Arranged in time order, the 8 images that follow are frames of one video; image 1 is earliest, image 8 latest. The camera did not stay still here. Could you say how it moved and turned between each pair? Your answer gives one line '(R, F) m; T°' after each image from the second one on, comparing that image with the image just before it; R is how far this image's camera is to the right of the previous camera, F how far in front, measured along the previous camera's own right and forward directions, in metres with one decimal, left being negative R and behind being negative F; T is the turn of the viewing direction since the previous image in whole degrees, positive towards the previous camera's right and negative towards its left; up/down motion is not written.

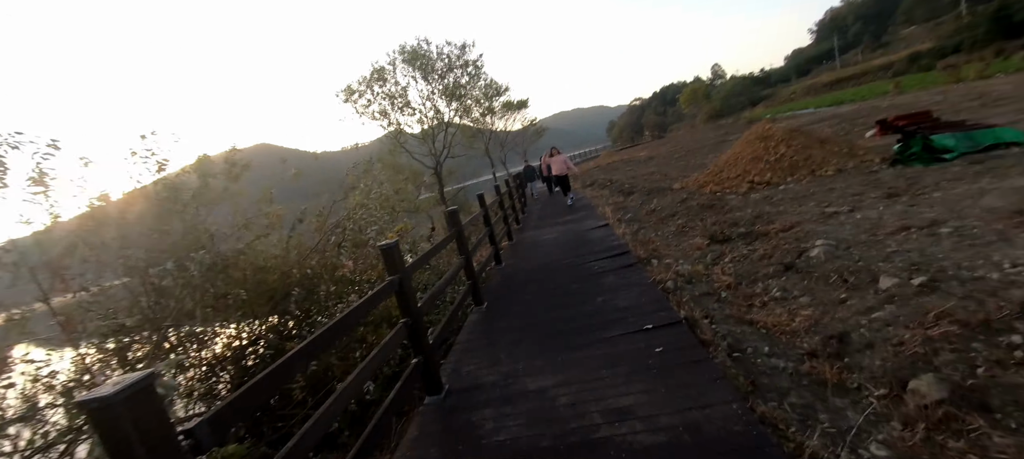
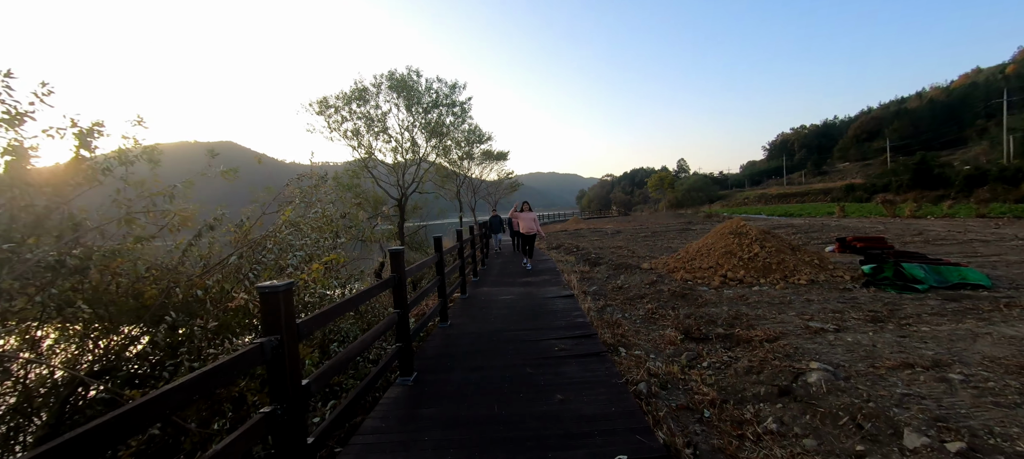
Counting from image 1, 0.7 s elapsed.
(0.0, +0.7) m; +6°
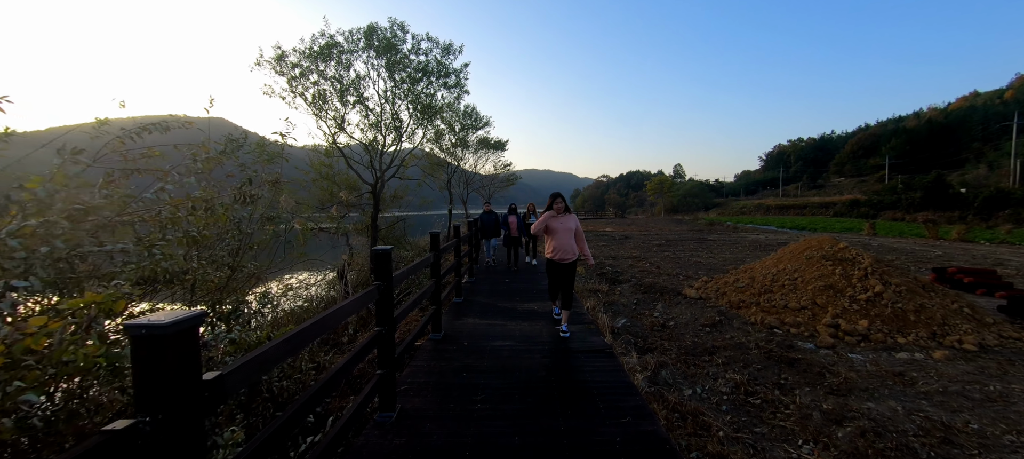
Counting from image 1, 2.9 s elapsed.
(-0.2, +2.1) m; +2°
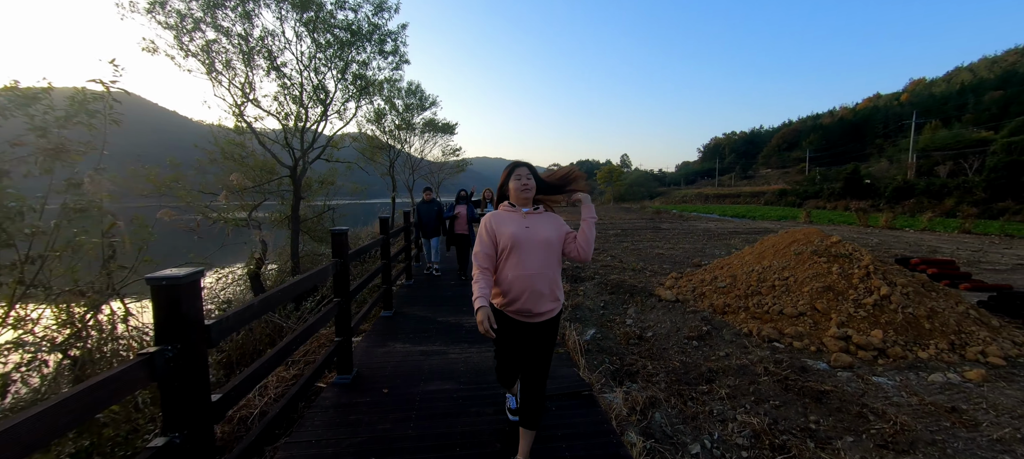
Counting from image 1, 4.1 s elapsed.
(+0.1, +1.1) m; +7°
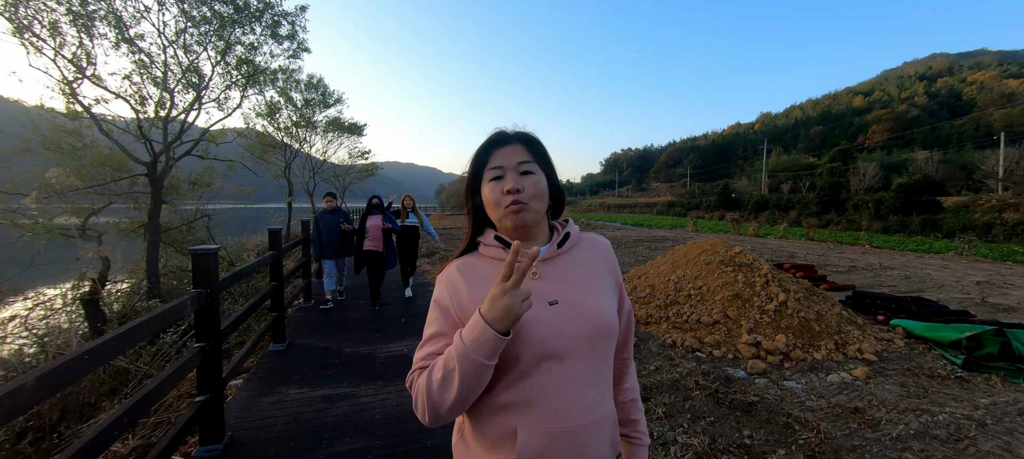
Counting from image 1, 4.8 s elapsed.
(0.0, +0.4) m; +13°
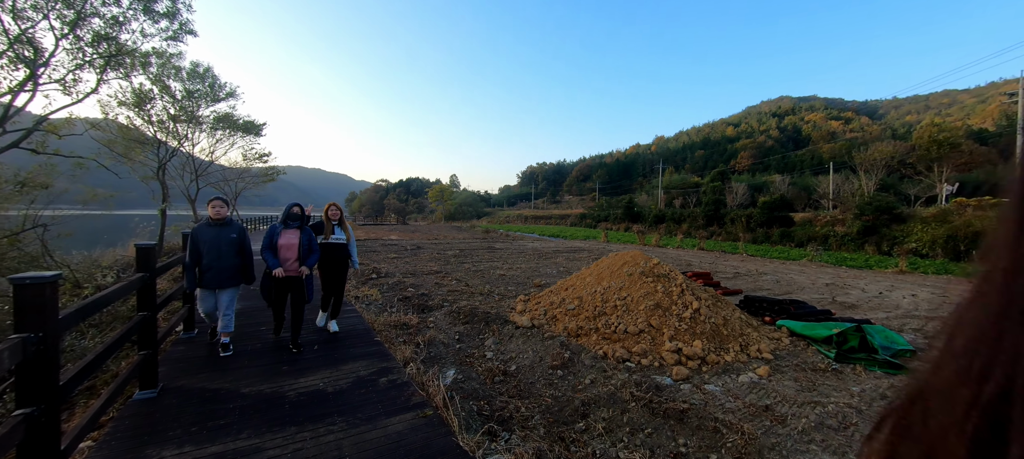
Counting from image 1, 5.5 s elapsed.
(-0.1, +0.1) m; +12°
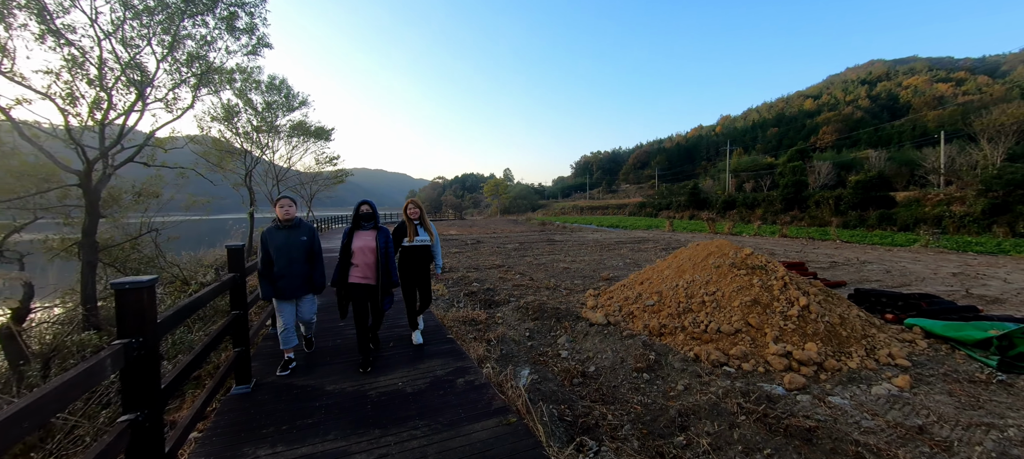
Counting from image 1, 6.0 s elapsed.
(-0.3, +0.3) m; -8°
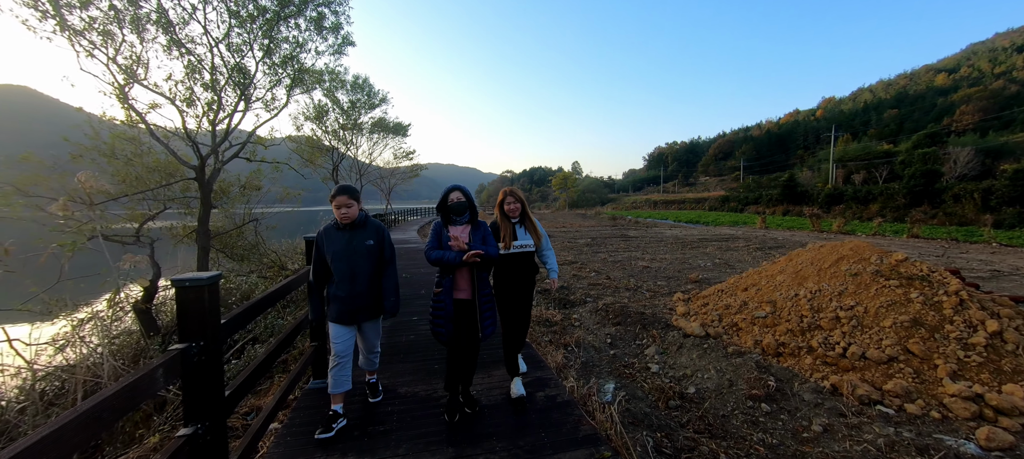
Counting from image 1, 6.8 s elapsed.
(-0.2, +0.3) m; -10°
